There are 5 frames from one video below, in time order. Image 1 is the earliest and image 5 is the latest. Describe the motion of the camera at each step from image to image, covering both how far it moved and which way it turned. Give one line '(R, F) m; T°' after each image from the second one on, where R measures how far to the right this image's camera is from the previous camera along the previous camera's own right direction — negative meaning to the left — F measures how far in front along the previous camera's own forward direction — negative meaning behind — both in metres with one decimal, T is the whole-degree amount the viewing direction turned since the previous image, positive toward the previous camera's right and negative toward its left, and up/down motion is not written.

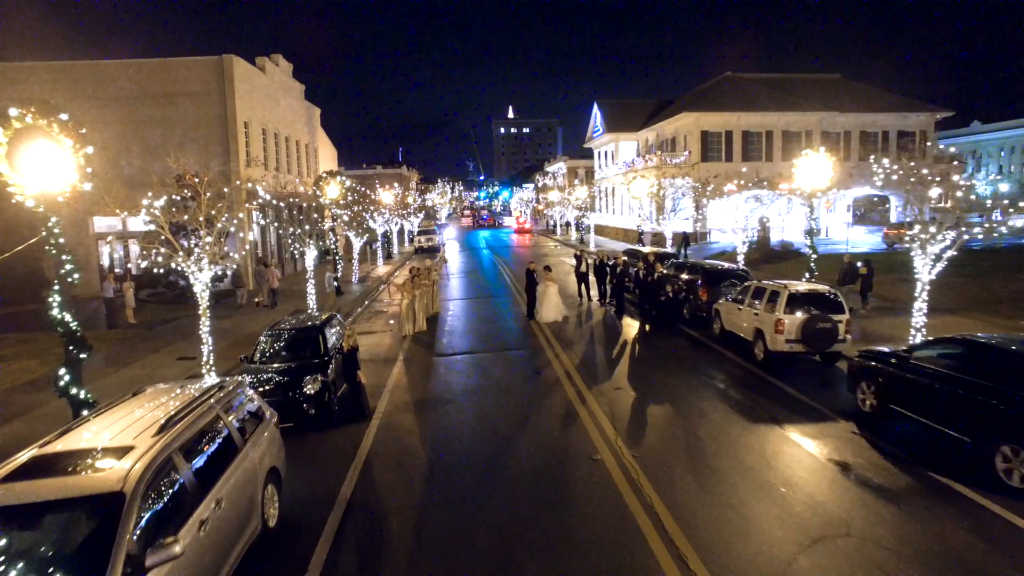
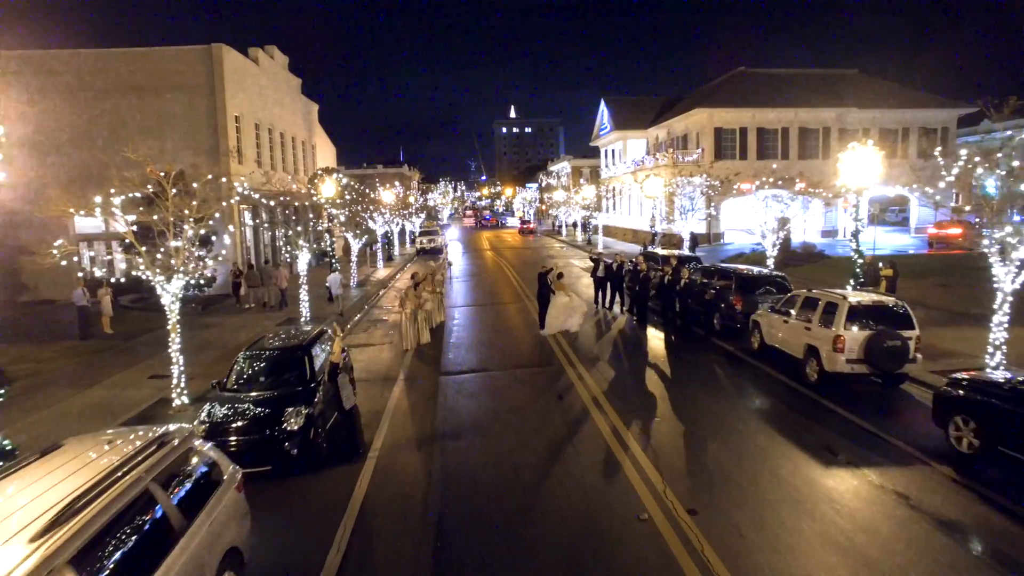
(-0.2, +1.6) m; 0°
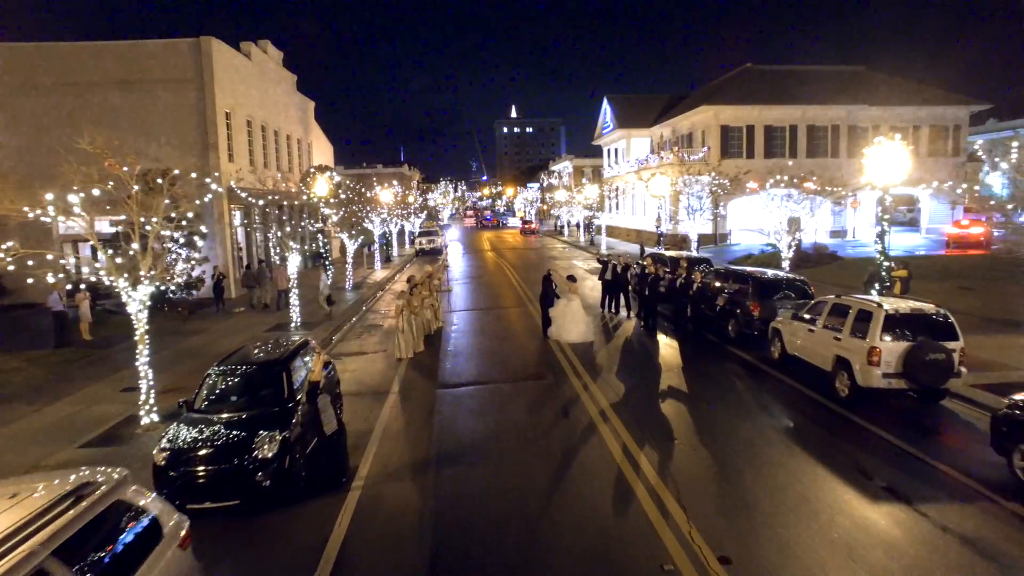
(0.0, +1.0) m; 0°
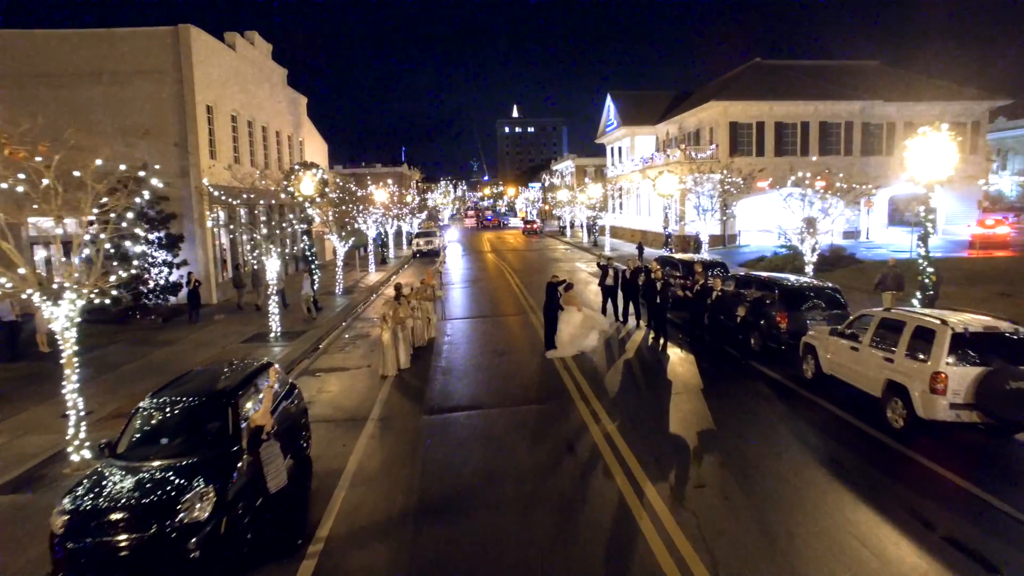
(+0.1, +1.5) m; 0°
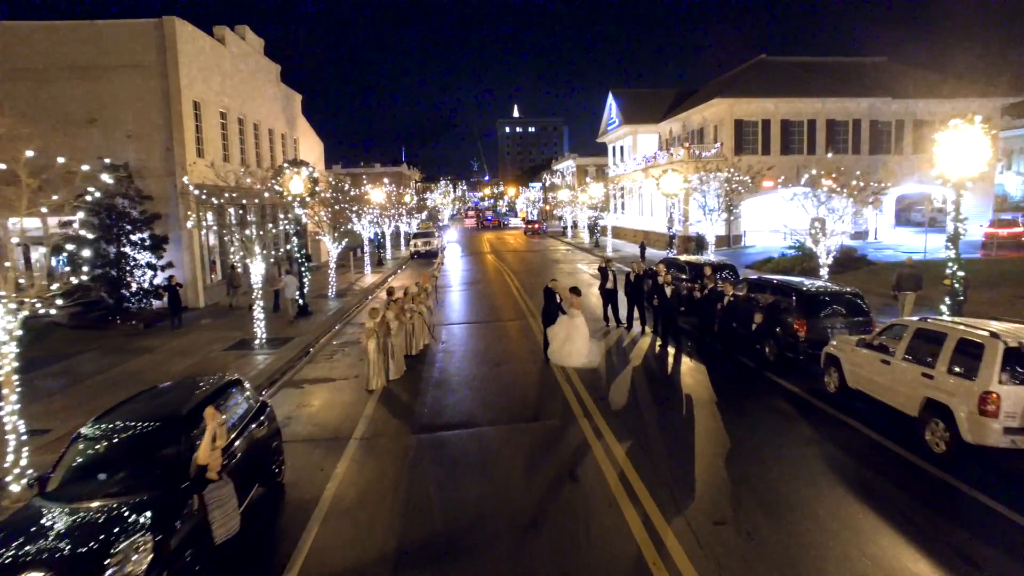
(+0.1, +0.9) m; 0°
